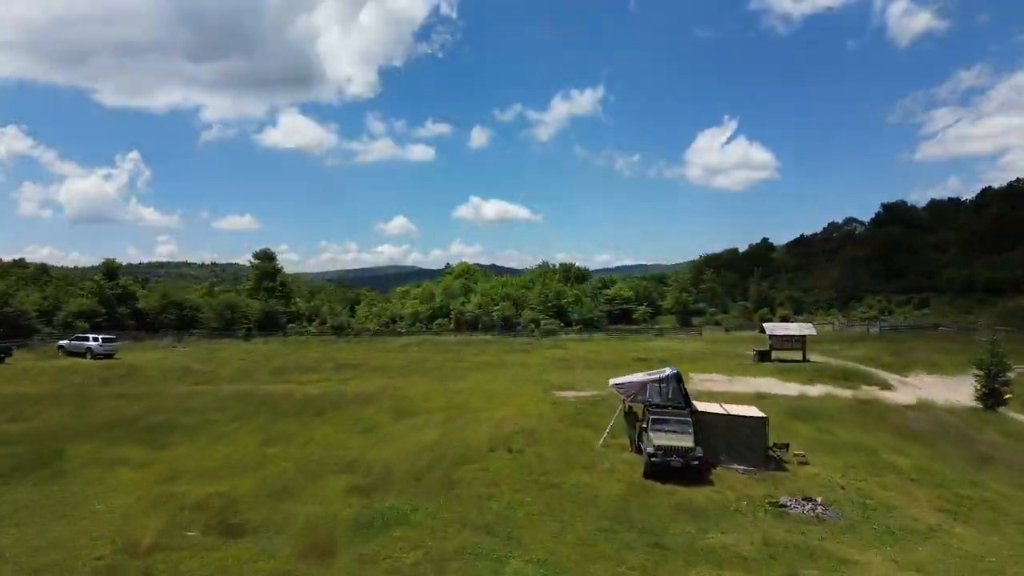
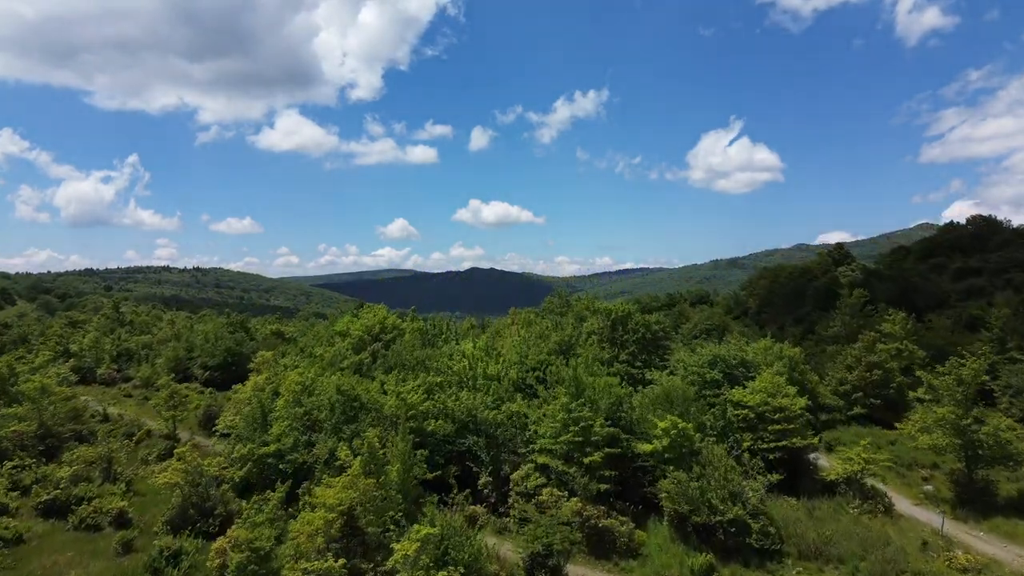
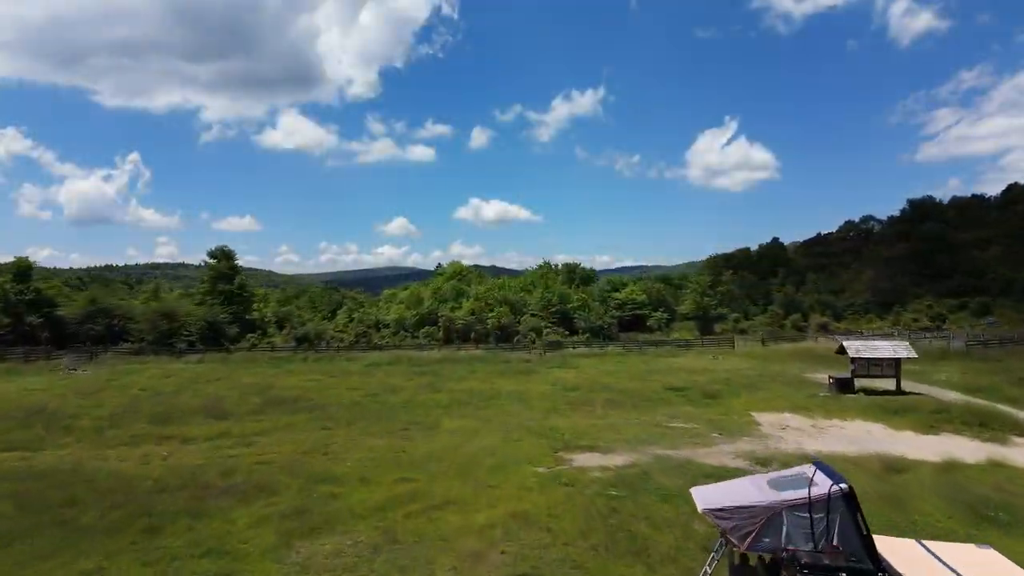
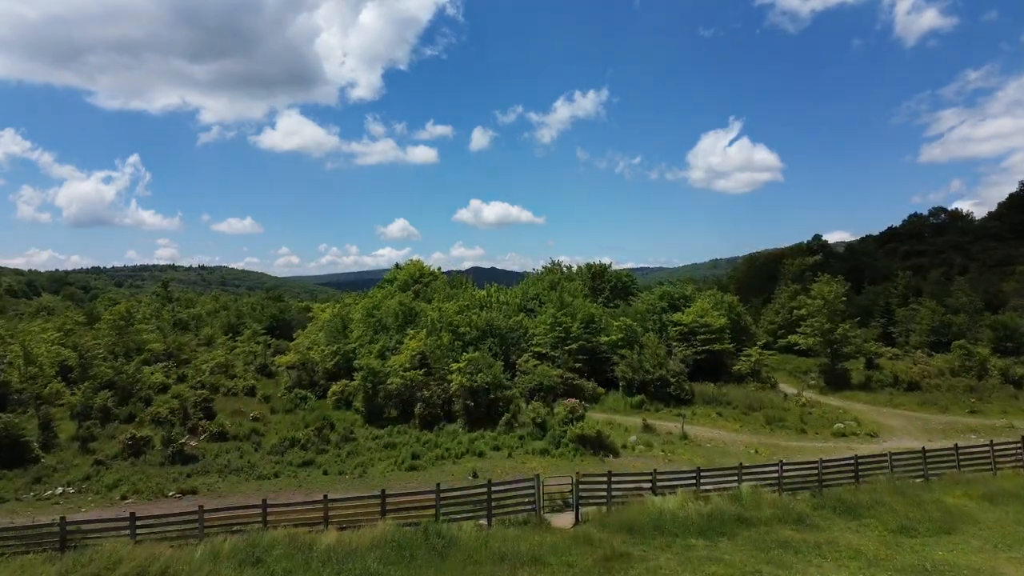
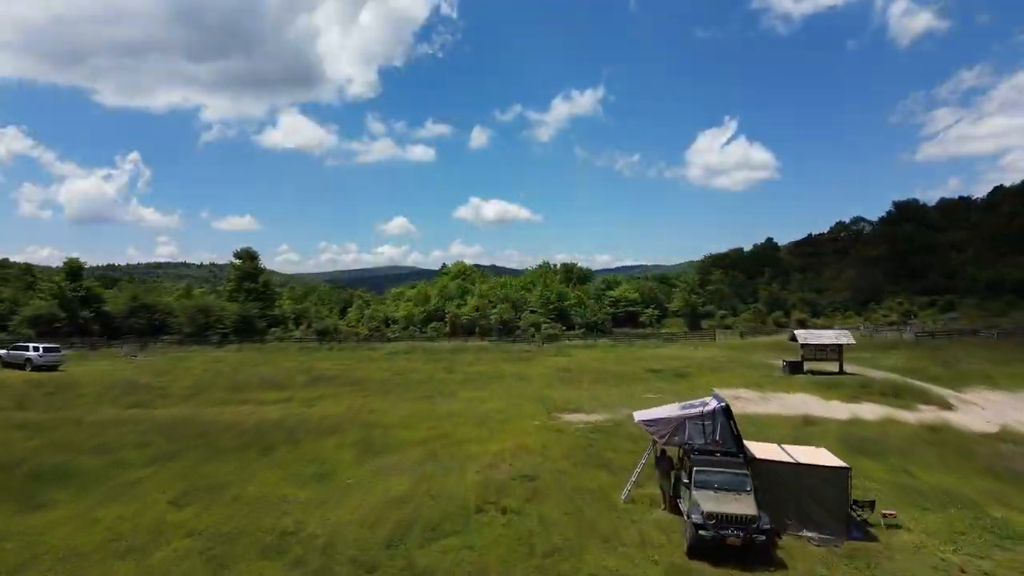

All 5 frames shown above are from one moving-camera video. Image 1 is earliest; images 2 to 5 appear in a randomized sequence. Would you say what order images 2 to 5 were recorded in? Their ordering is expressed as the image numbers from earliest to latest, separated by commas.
5, 3, 4, 2
